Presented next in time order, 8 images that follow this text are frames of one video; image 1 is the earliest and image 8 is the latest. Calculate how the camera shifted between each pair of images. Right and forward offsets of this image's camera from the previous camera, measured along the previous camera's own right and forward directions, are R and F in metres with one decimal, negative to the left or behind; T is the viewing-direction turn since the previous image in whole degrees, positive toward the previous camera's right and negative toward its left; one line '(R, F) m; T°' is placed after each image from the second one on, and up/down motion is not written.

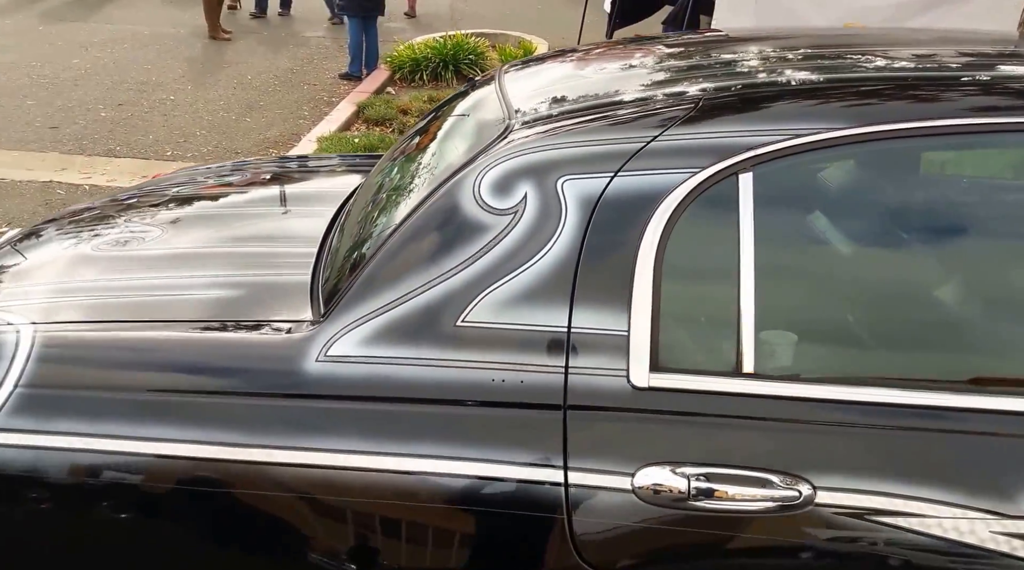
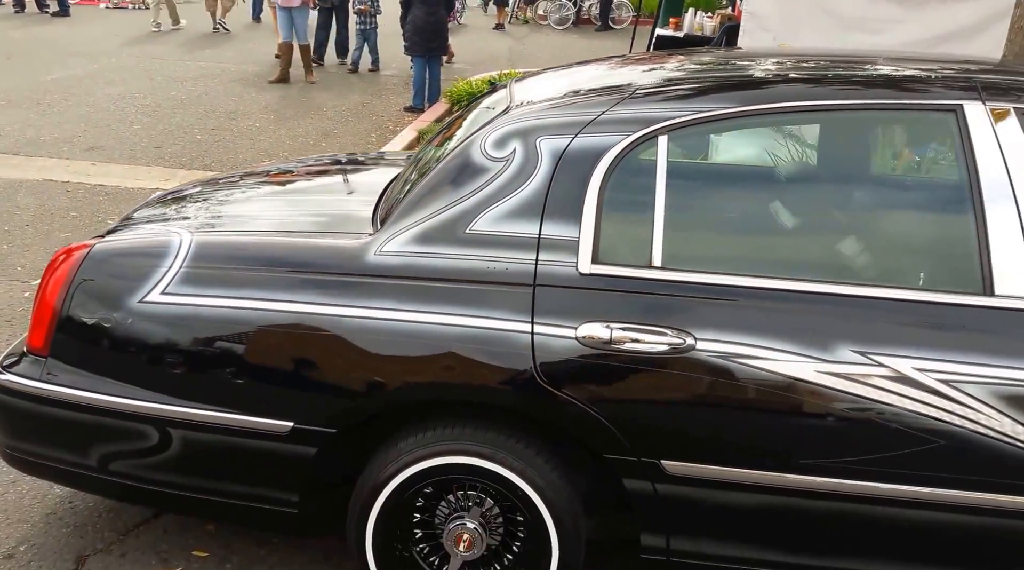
(+0.2, -0.9) m; -4°
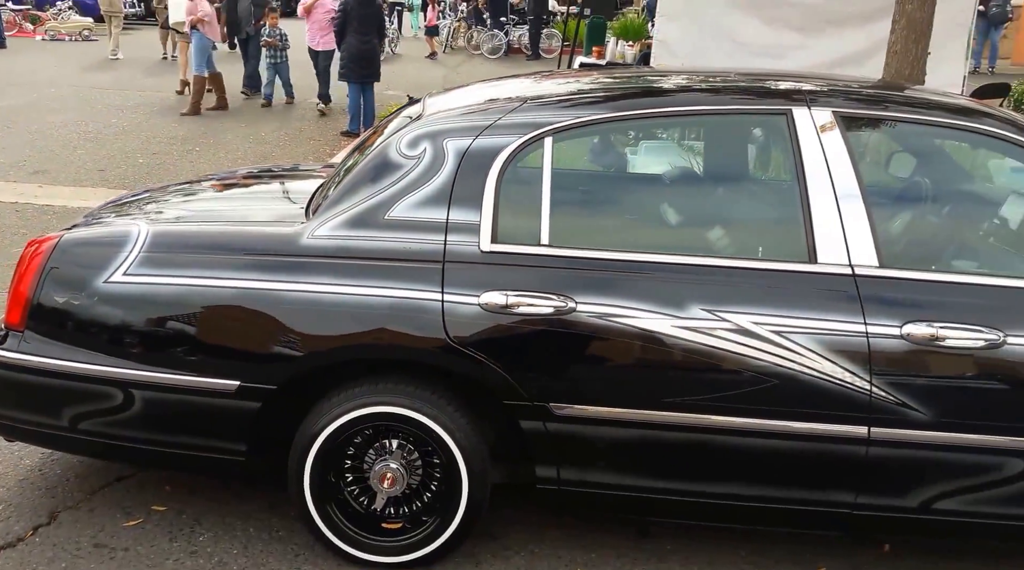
(+0.1, -0.5) m; +3°
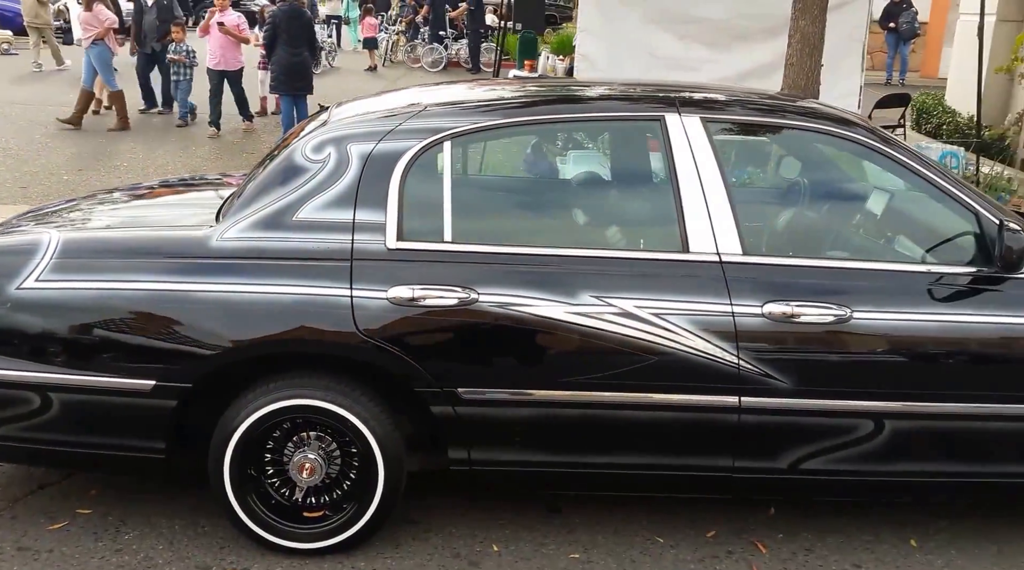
(+0.1, -0.2) m; +4°
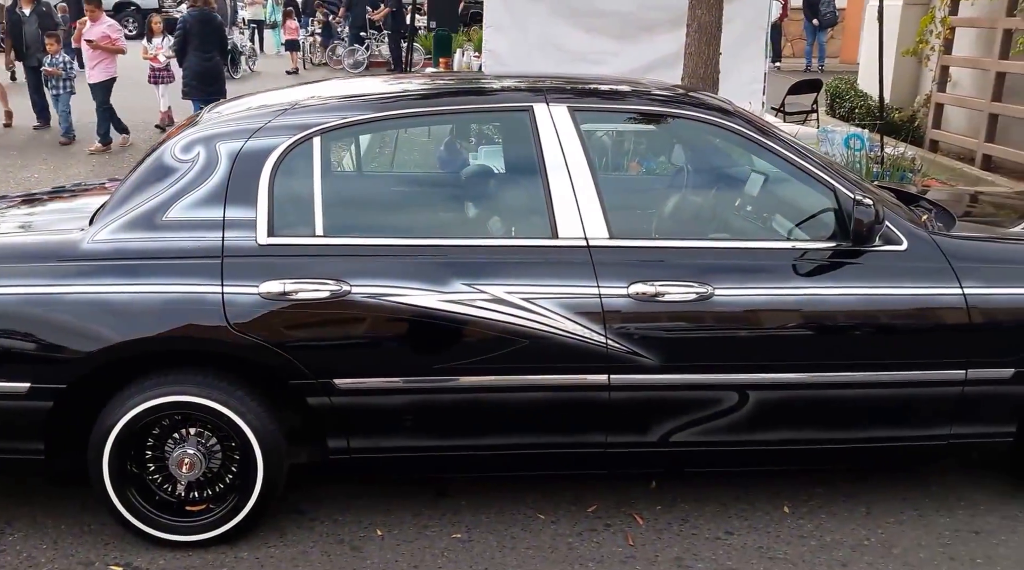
(+0.2, -0.1) m; +4°
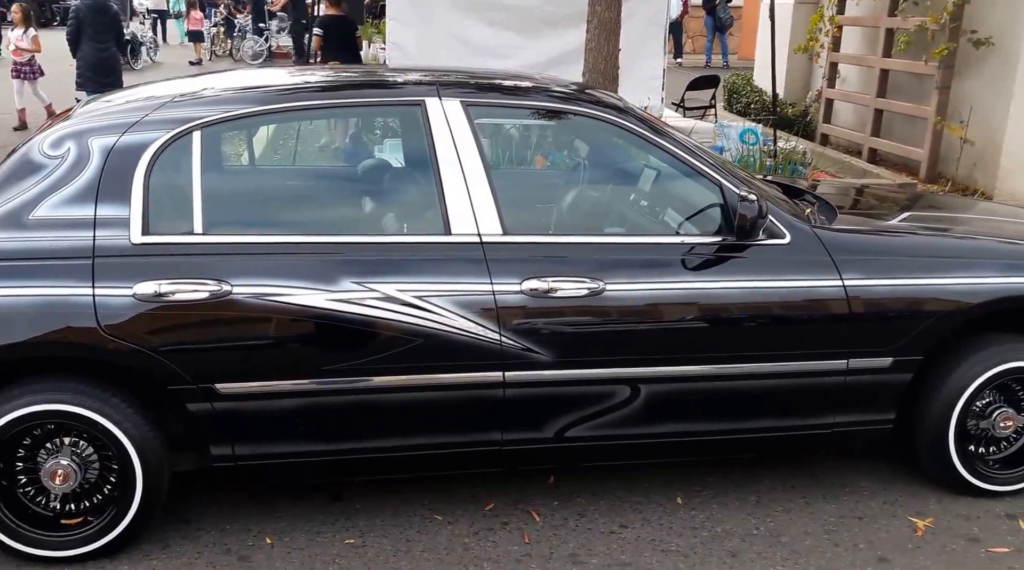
(+0.1, 0.0) m; +6°
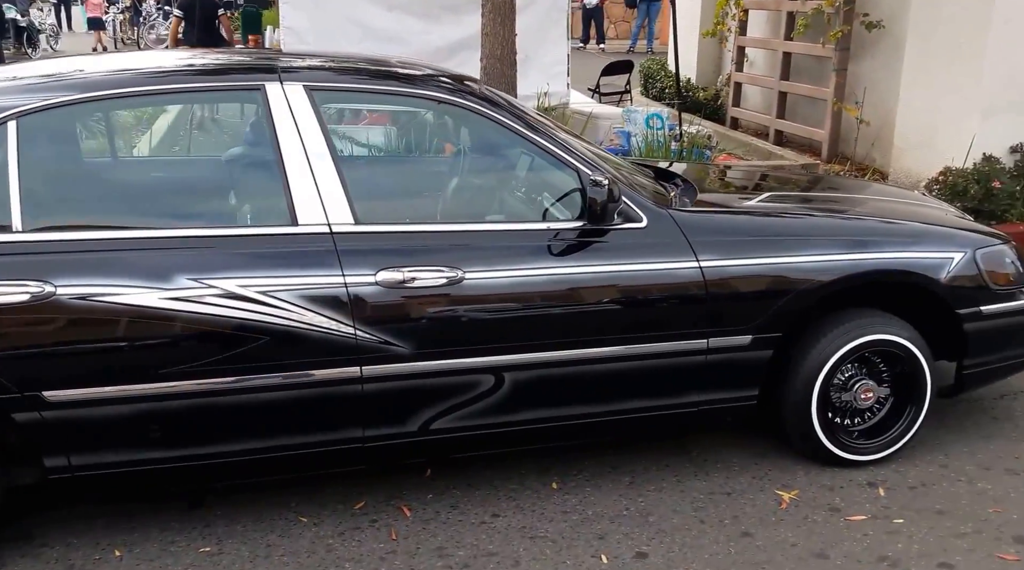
(+0.3, 0.0) m; +4°
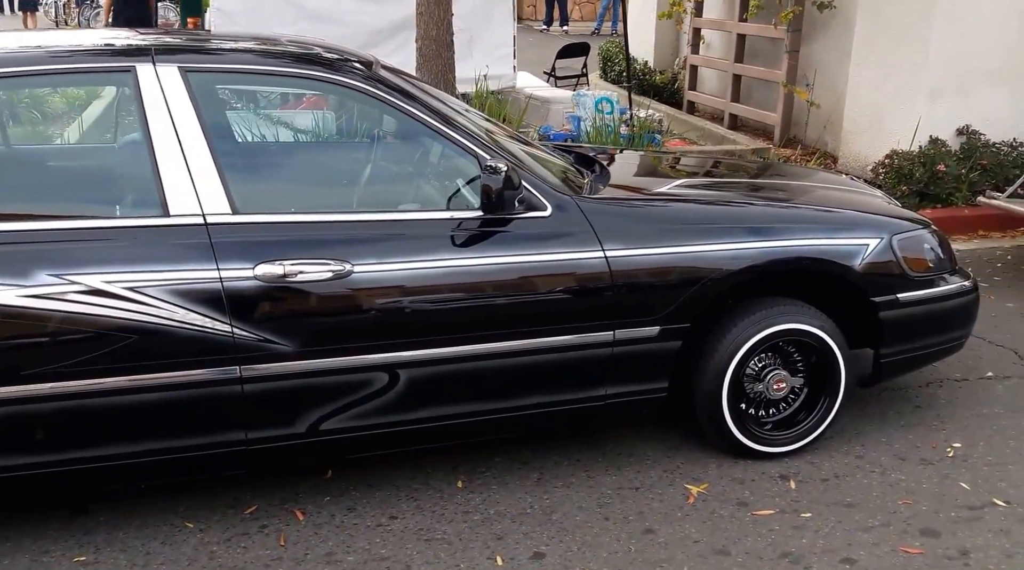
(+0.3, +0.1) m; +2°
